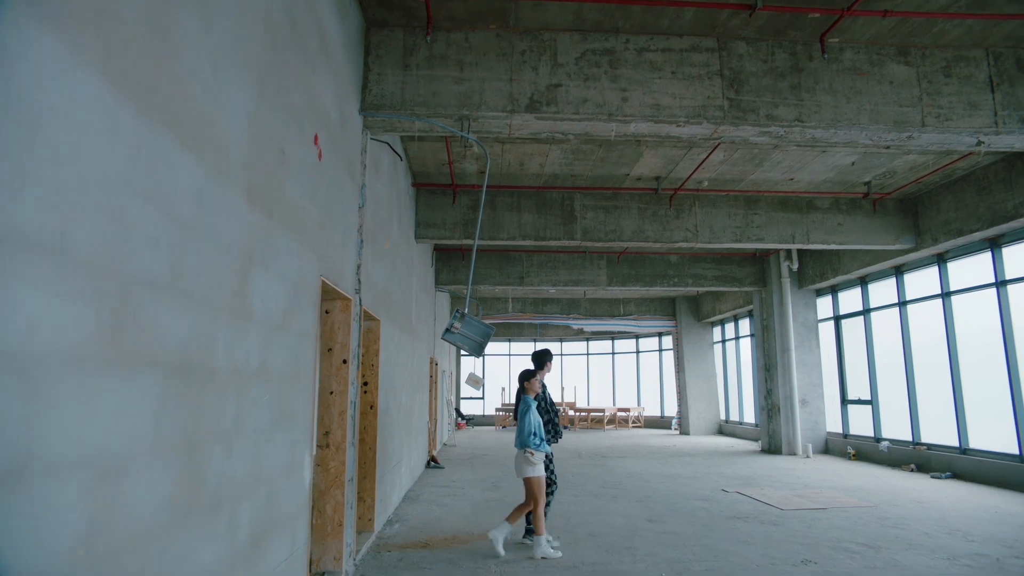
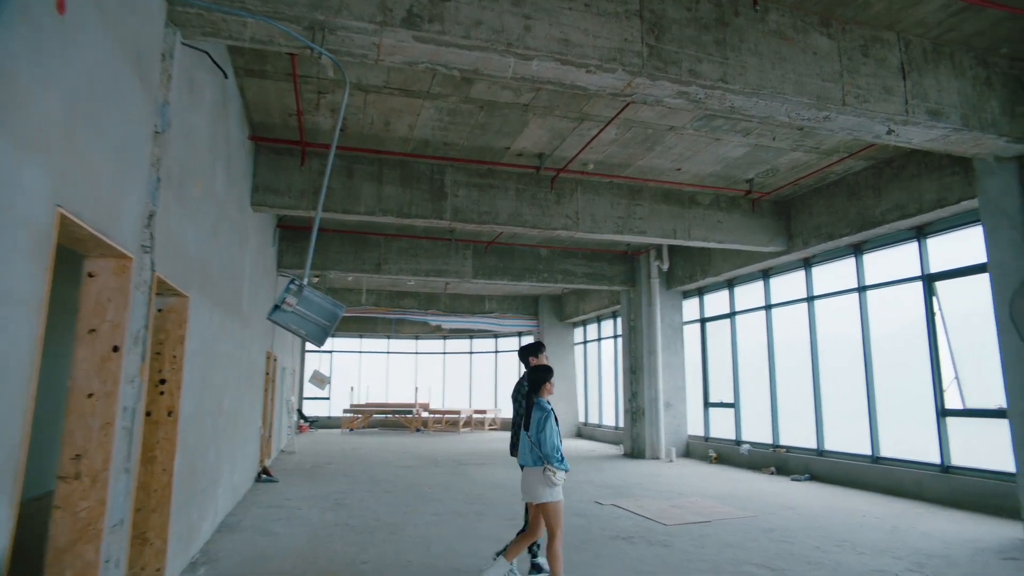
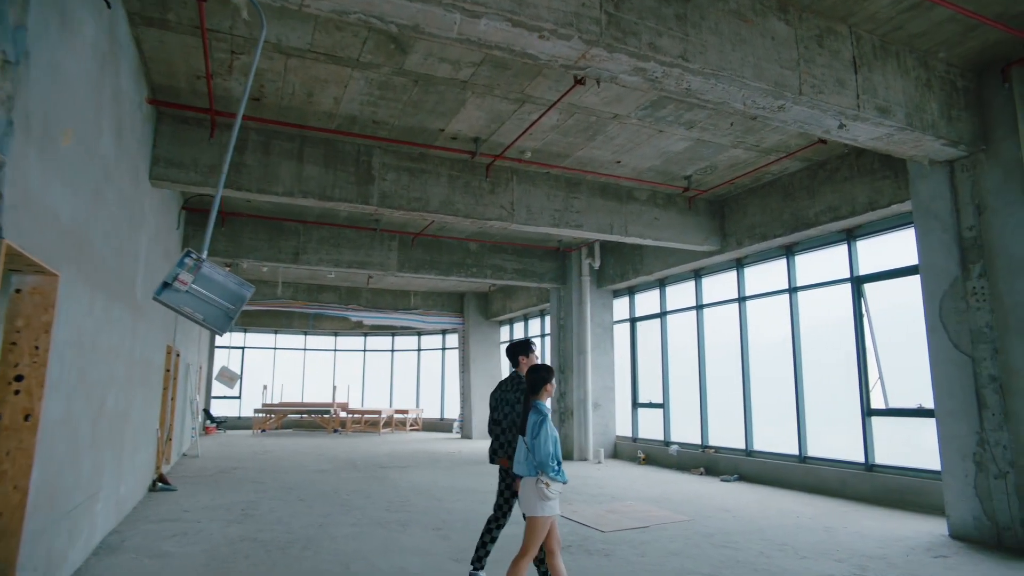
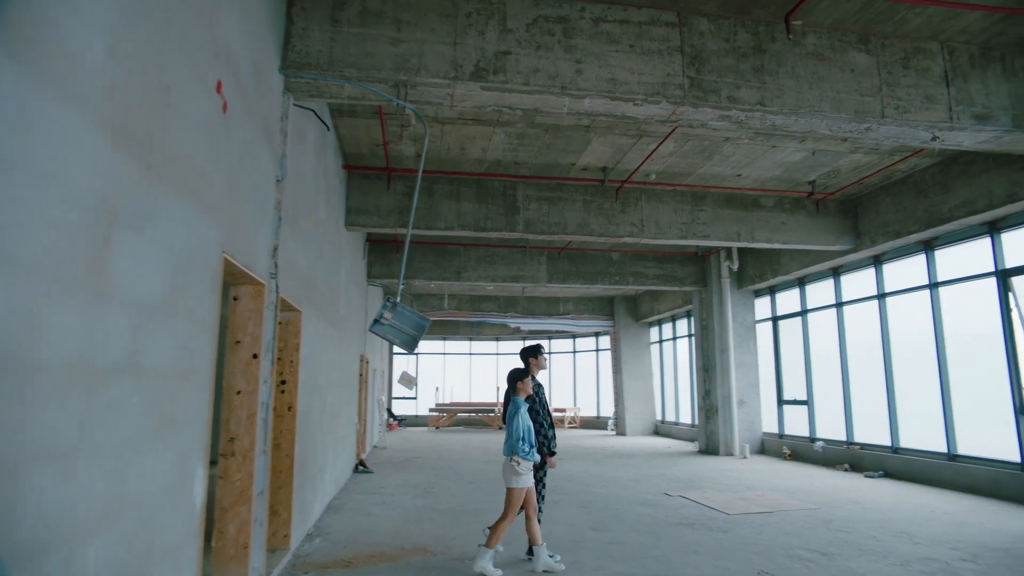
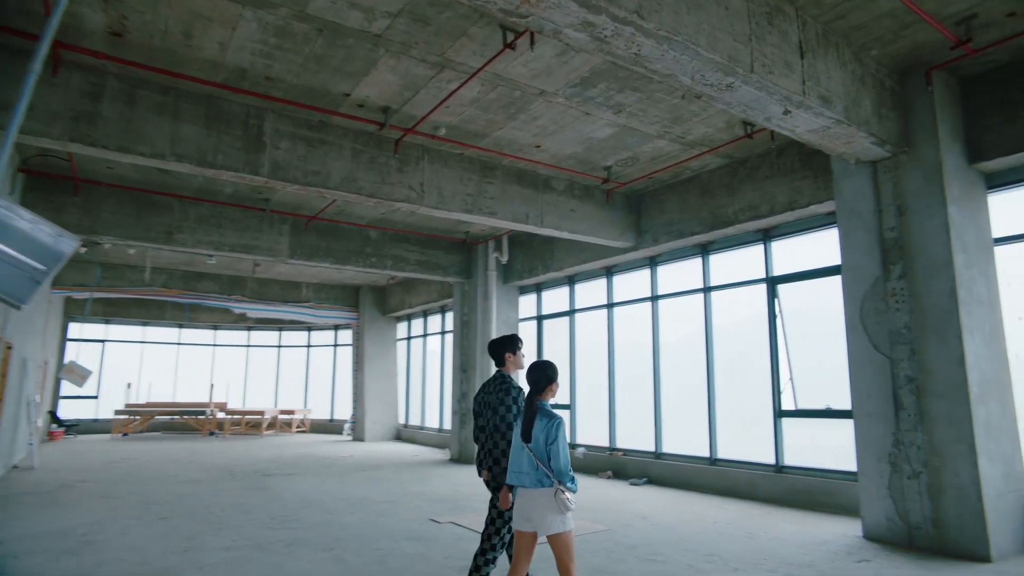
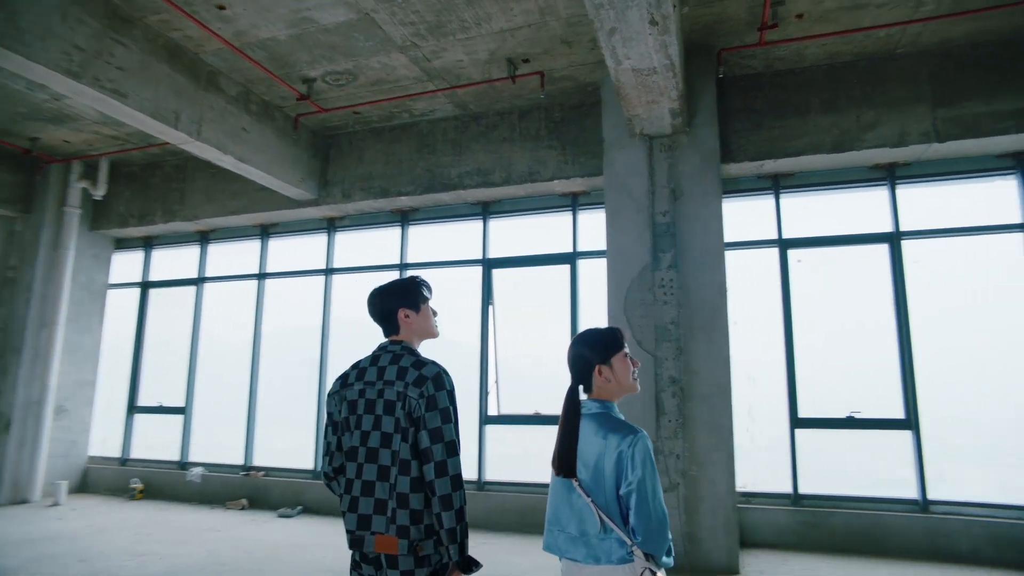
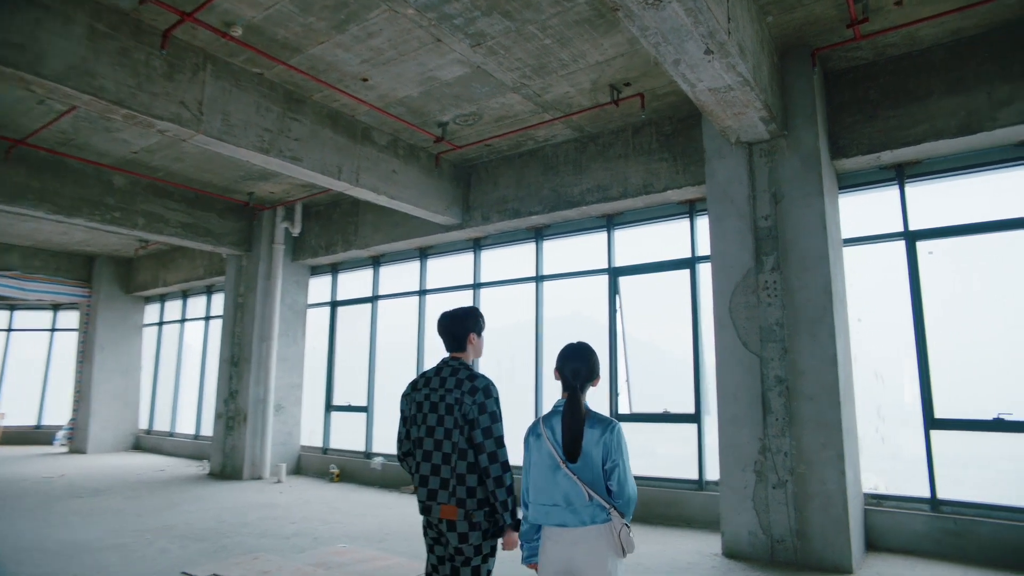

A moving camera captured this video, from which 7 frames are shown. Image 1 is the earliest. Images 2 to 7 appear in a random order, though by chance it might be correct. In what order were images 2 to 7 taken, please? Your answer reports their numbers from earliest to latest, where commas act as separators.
4, 2, 3, 5, 7, 6
